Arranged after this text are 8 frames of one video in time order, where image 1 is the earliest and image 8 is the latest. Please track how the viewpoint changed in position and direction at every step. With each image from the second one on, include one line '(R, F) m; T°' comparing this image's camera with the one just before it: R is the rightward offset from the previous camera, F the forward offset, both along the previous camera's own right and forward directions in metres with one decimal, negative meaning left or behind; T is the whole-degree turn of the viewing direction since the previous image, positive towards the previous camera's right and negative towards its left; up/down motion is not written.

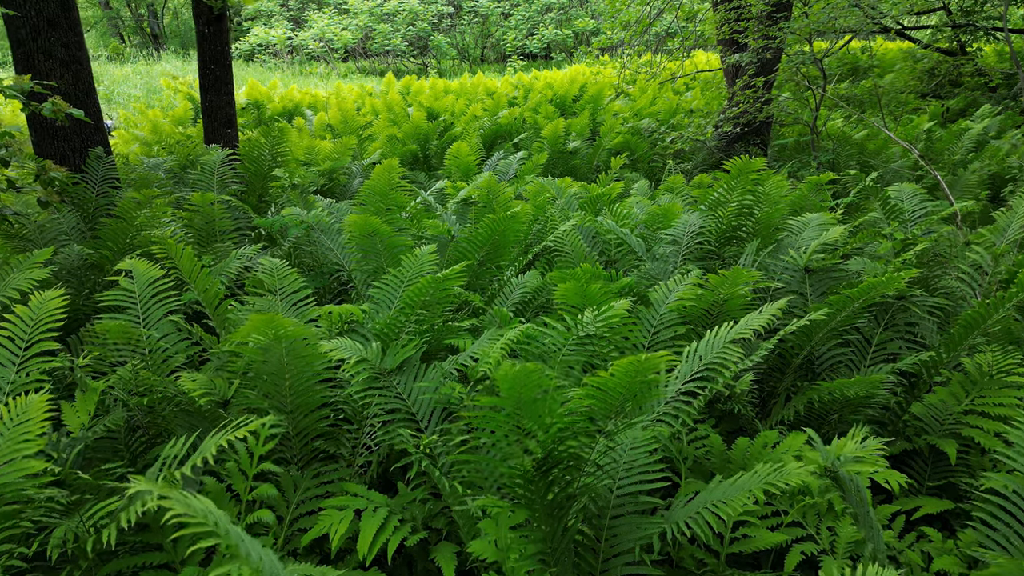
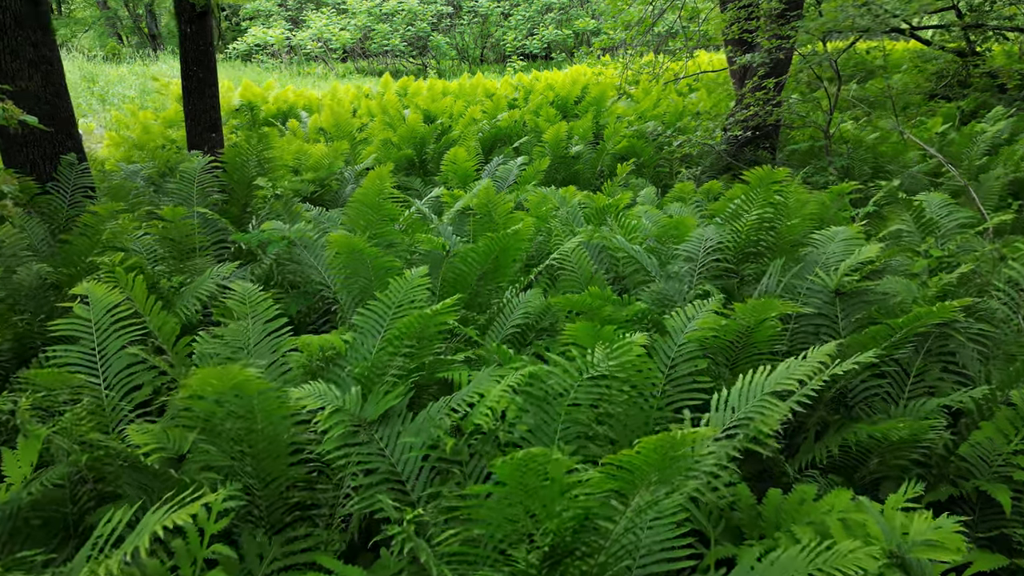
(0.0, +0.3) m; 0°
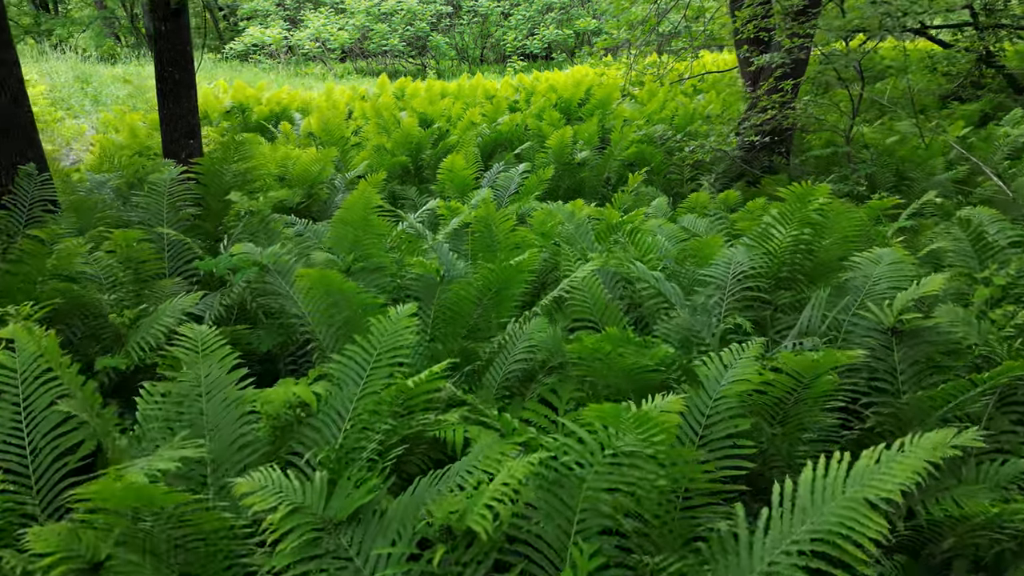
(0.0, +0.5) m; 0°
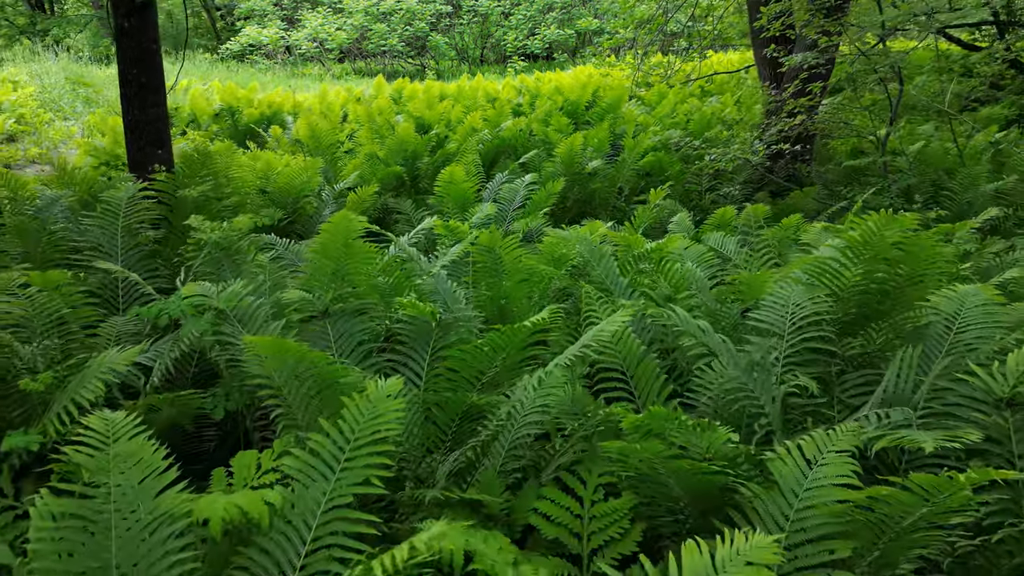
(0.0, +0.6) m; 0°
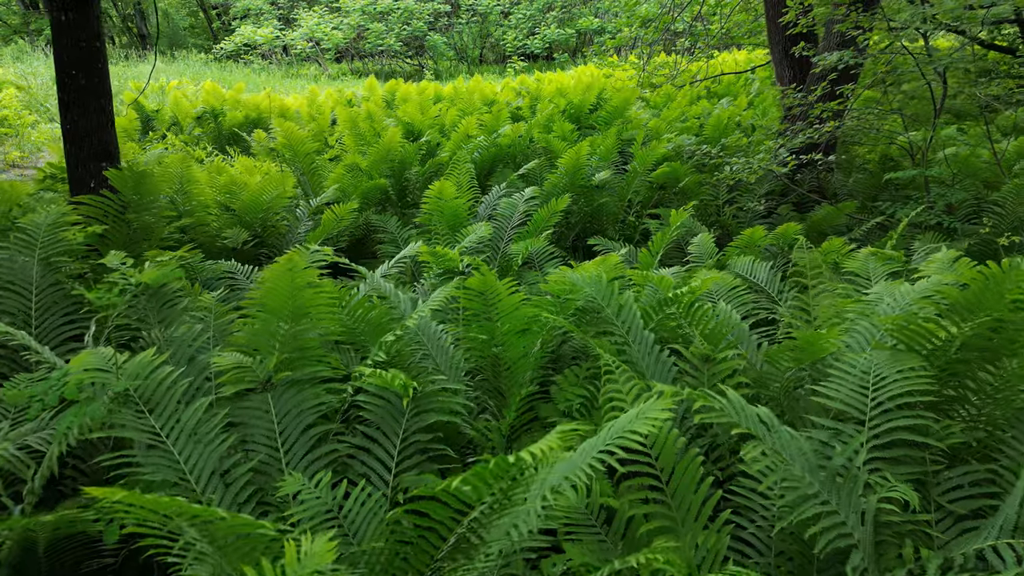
(0.0, +0.7) m; 0°
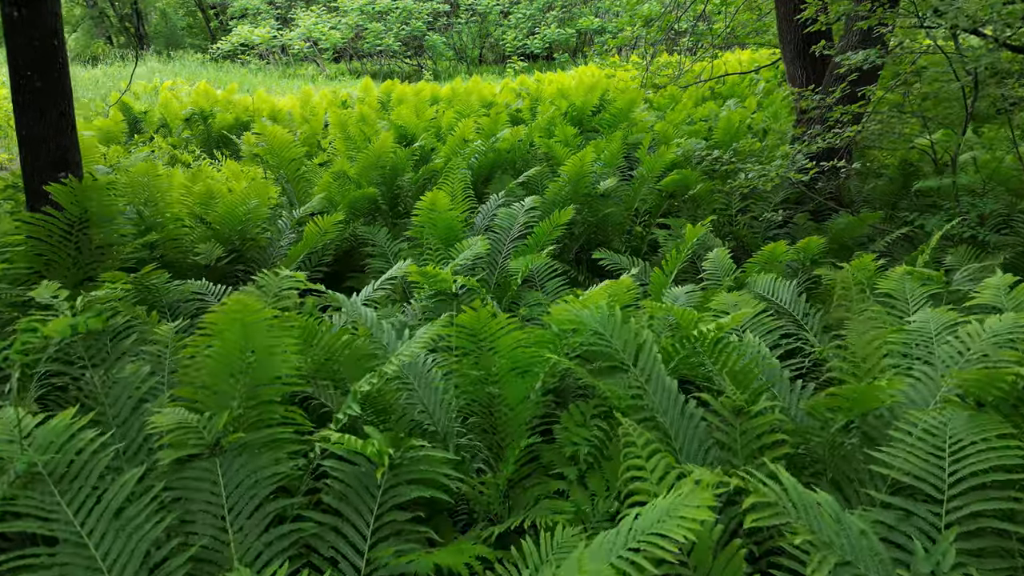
(0.0, +0.4) m; 0°
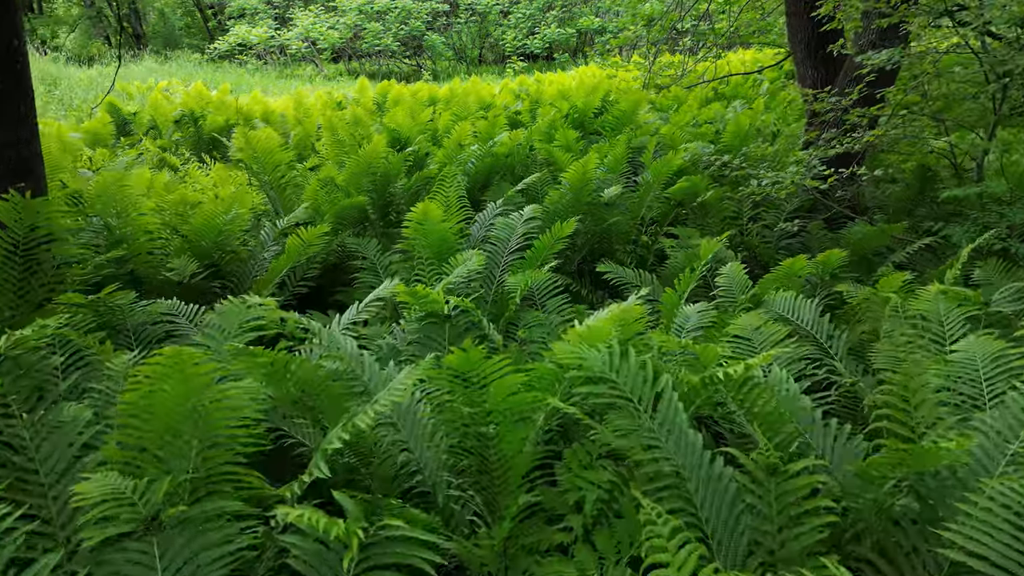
(0.0, +0.3) m; 0°
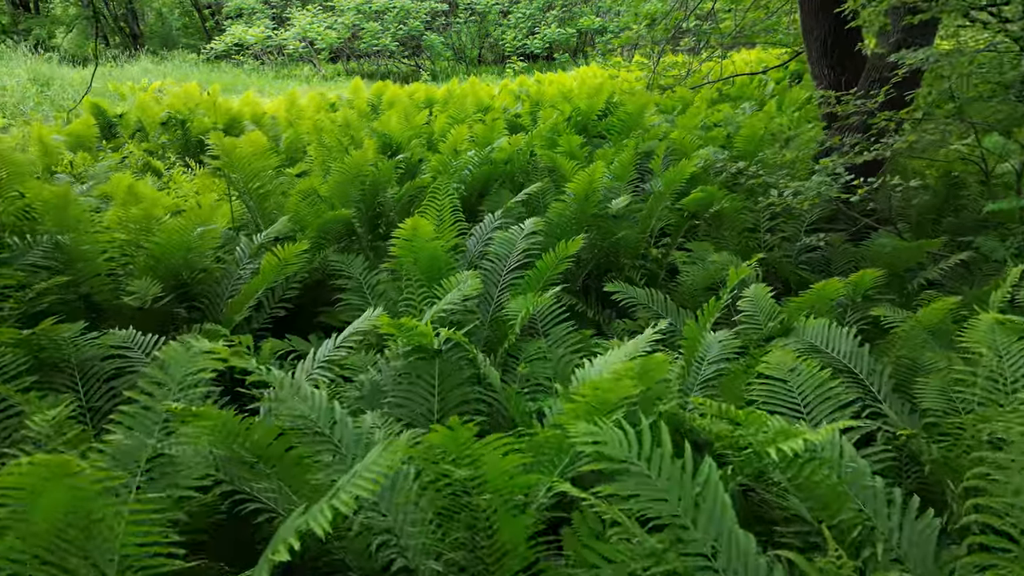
(0.0, +0.4) m; 0°
